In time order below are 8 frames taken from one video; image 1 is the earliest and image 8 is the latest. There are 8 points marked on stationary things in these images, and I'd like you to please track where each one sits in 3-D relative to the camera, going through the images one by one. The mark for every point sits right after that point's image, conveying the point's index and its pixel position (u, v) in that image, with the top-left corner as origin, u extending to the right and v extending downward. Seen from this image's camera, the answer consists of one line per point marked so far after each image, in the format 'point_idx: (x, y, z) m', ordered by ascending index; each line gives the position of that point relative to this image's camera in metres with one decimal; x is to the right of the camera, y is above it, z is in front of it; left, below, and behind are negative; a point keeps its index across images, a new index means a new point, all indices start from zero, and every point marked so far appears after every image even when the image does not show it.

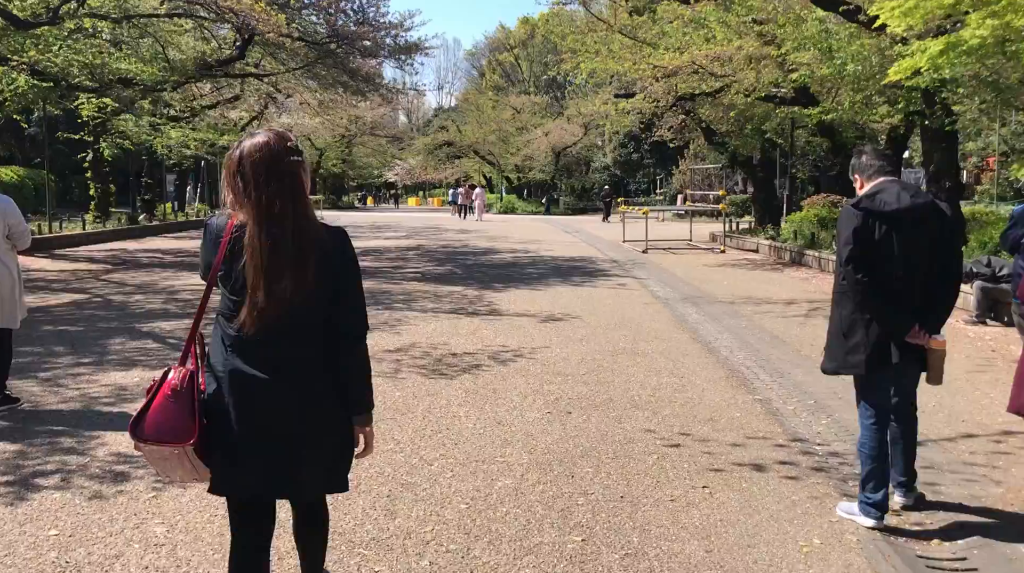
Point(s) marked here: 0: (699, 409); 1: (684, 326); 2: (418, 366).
0: (+1.1, -0.7, +6.3) m
1: (+1.7, -0.4, +10.2) m
2: (-0.7, -0.6, +7.6) m
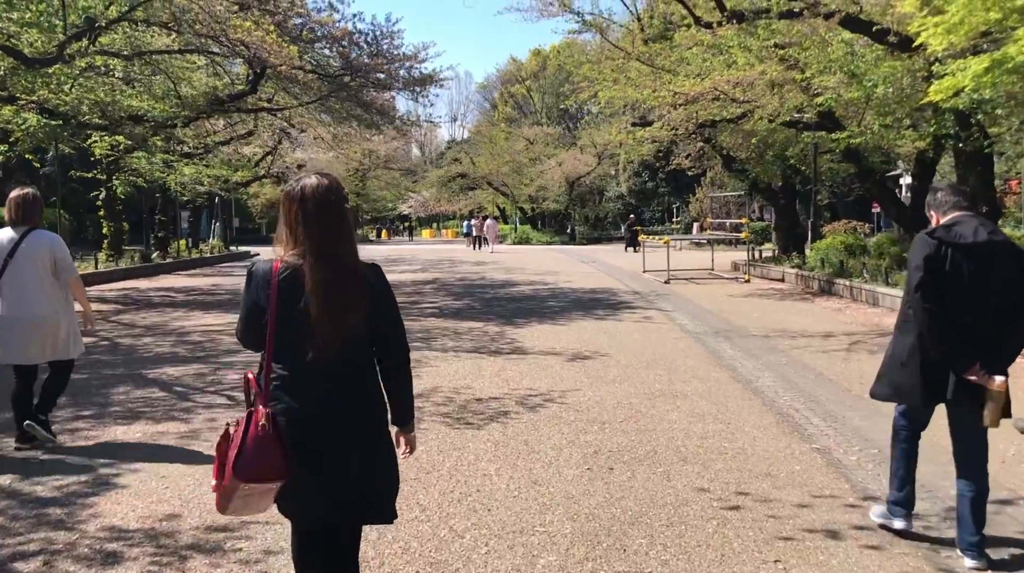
0: (+1.3, -0.9, +5.8) m
1: (+1.9, -0.7, +9.6) m
2: (-0.5, -0.8, +7.0) m
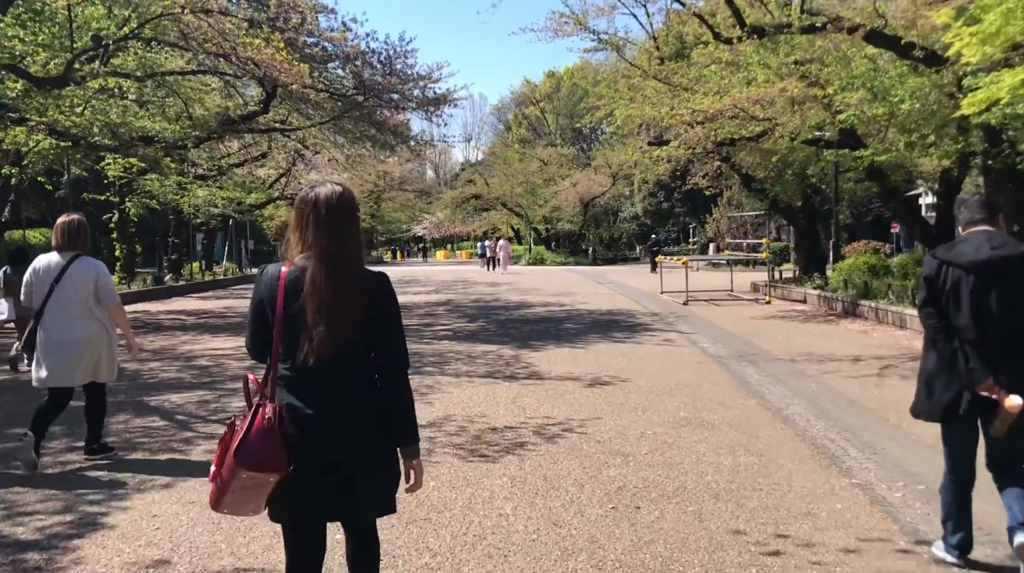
0: (+1.4, -1.1, +5.3) m
1: (+2.0, -0.9, +9.2) m
2: (-0.4, -1.0, +6.6) m
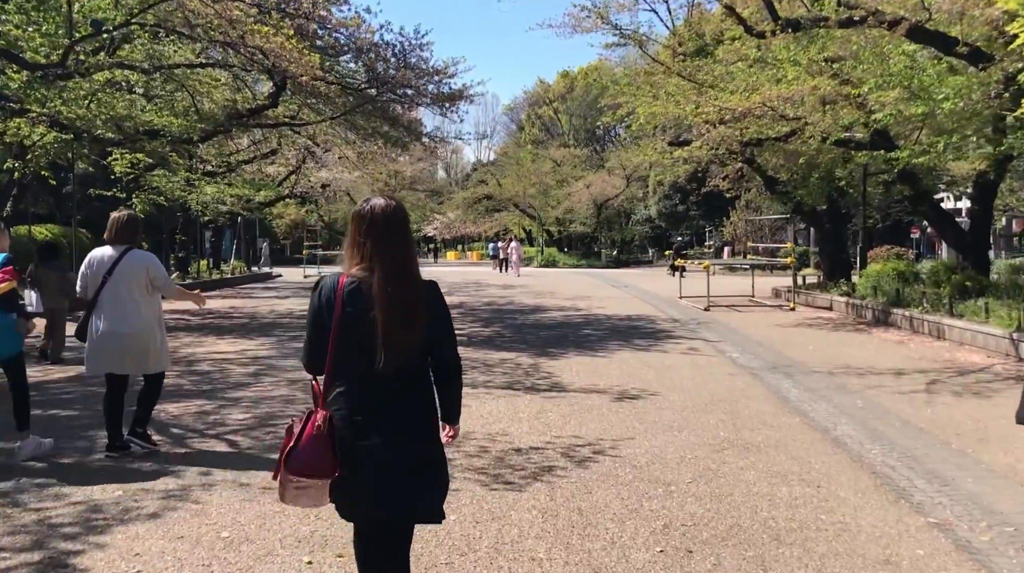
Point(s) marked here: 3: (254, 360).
0: (+1.5, -1.1, +4.7) m
1: (+2.2, -1.0, +8.5) m
2: (-0.2, -1.0, +6.0) m
3: (-2.7, -0.8, +11.2) m
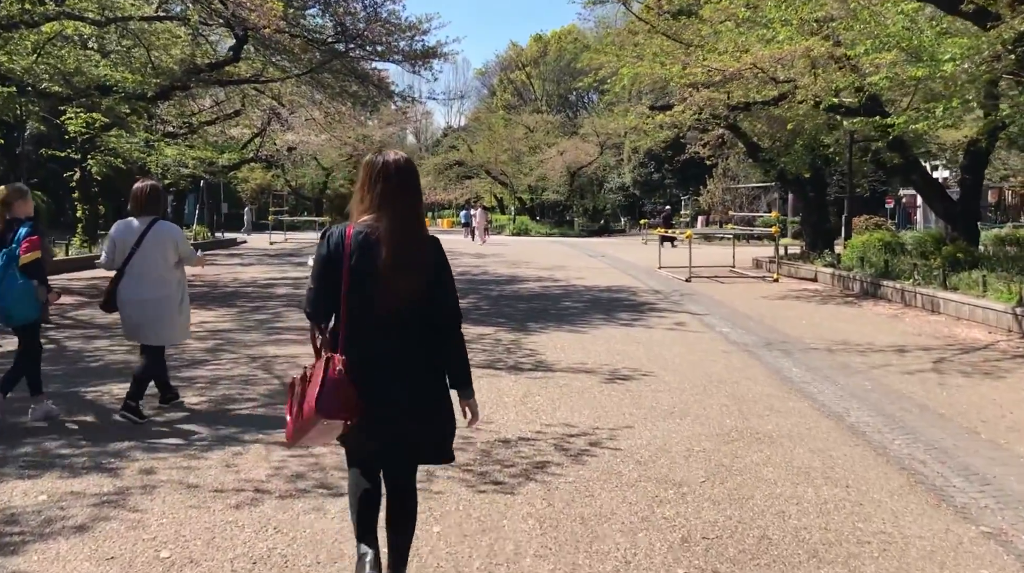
0: (+1.5, -1.0, +4.0) m
1: (+2.1, -0.8, +7.9) m
2: (-0.3, -0.9, +5.3) m
3: (-2.9, -0.5, +10.4) m
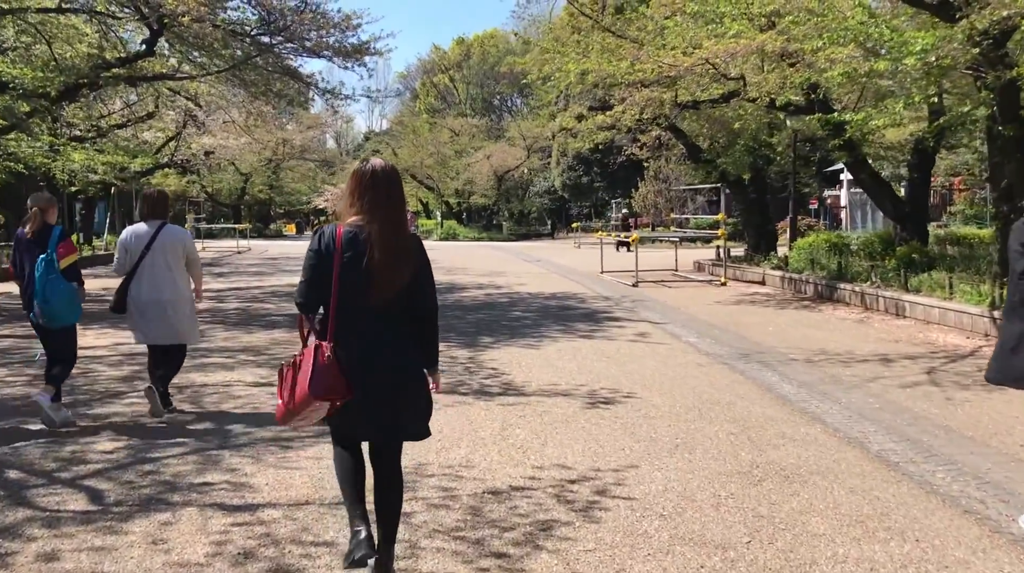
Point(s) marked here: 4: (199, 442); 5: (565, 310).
0: (+1.6, -1.1, +3.2) m
1: (+1.9, -0.8, +7.1) m
2: (-0.3, -1.0, +4.3) m
3: (-3.3, -0.6, +9.2) m
4: (-1.8, -0.9, +5.9) m
5: (+0.7, -0.3, +14.4) m
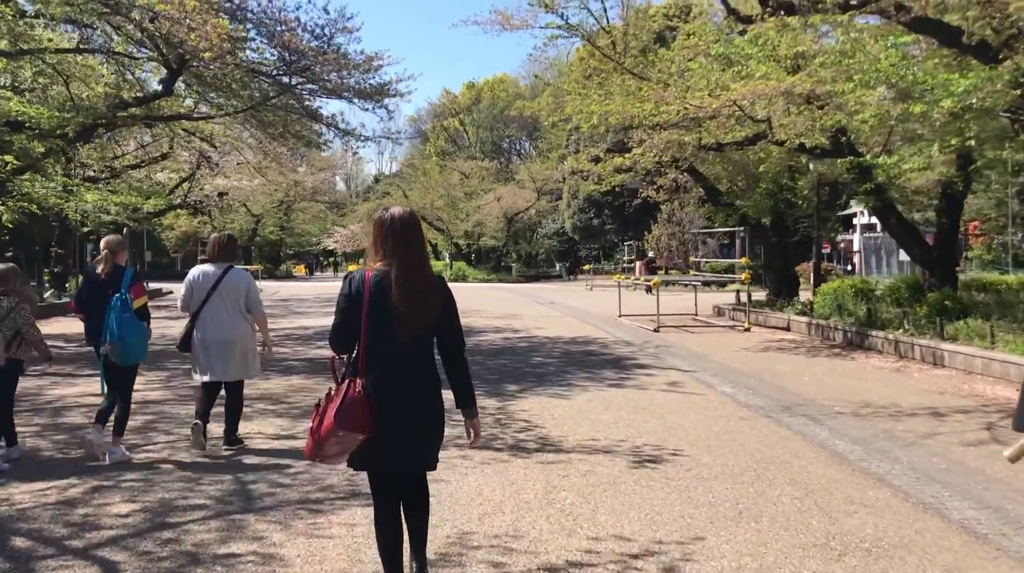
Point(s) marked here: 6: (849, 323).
0: (+1.8, -1.2, +2.7) m
1: (+2.1, -1.1, +6.6) m
2: (0.0, -1.2, +3.8) m
3: (-3.0, -1.0, +8.8) m
4: (-1.5, -1.1, +5.5) m
5: (+1.0, -0.9, +14.0) m
6: (+5.2, -0.6, +16.3) m
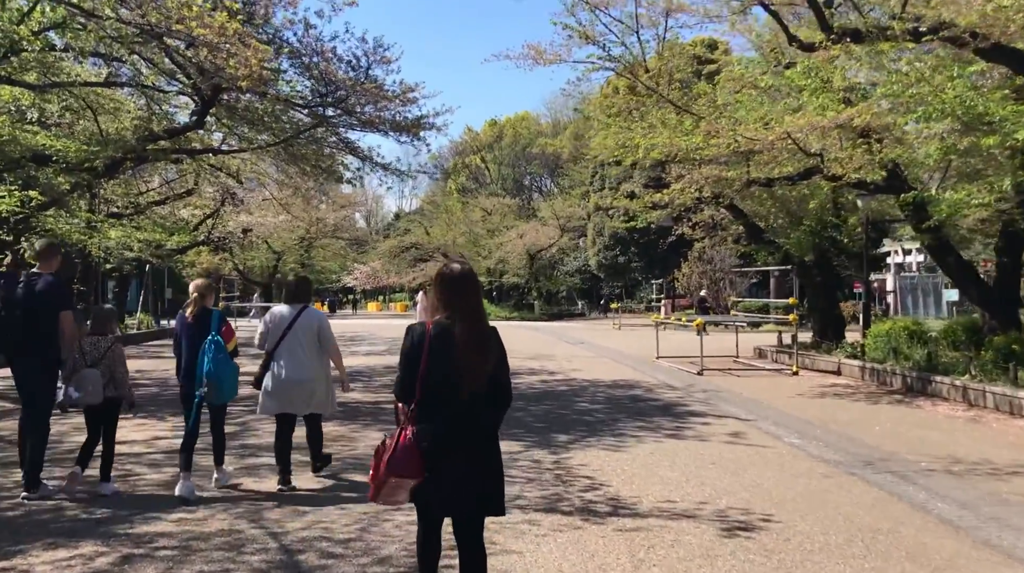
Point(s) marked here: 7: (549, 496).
0: (+2.2, -1.4, +1.9) m
1: (+2.5, -1.4, +5.8) m
2: (+0.3, -1.3, +3.1) m
3: (-2.6, -1.3, +8.1) m
4: (-1.1, -1.3, +4.8) m
5: (+1.6, -1.4, +13.2) m
6: (+5.7, -1.2, +15.5) m
7: (+0.2, -1.4, +6.8) m
